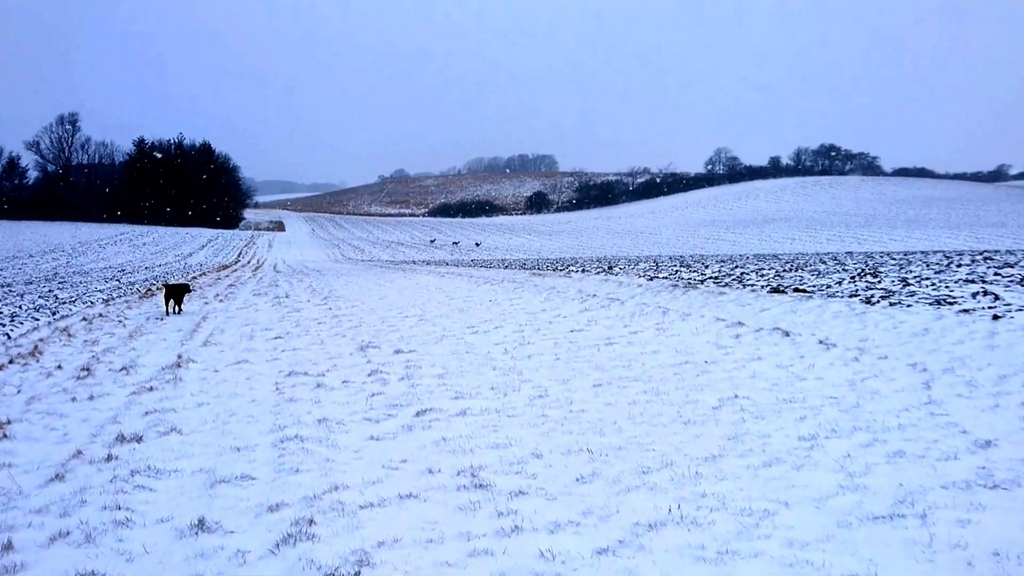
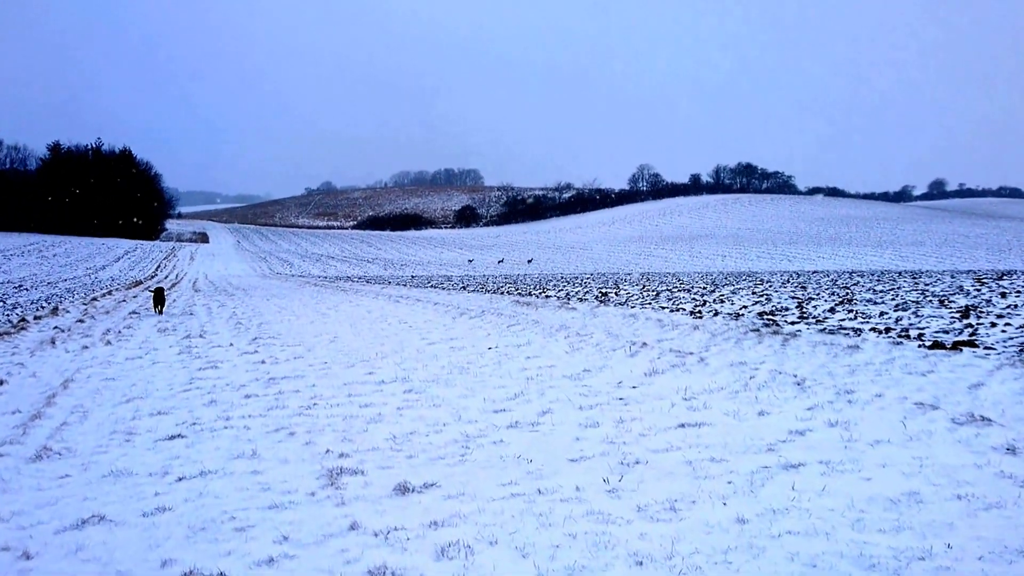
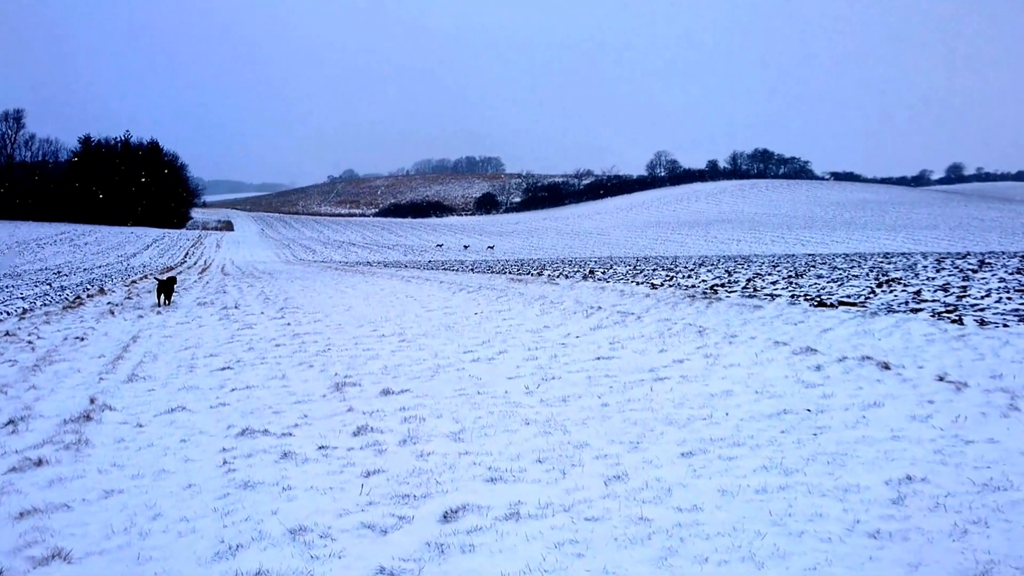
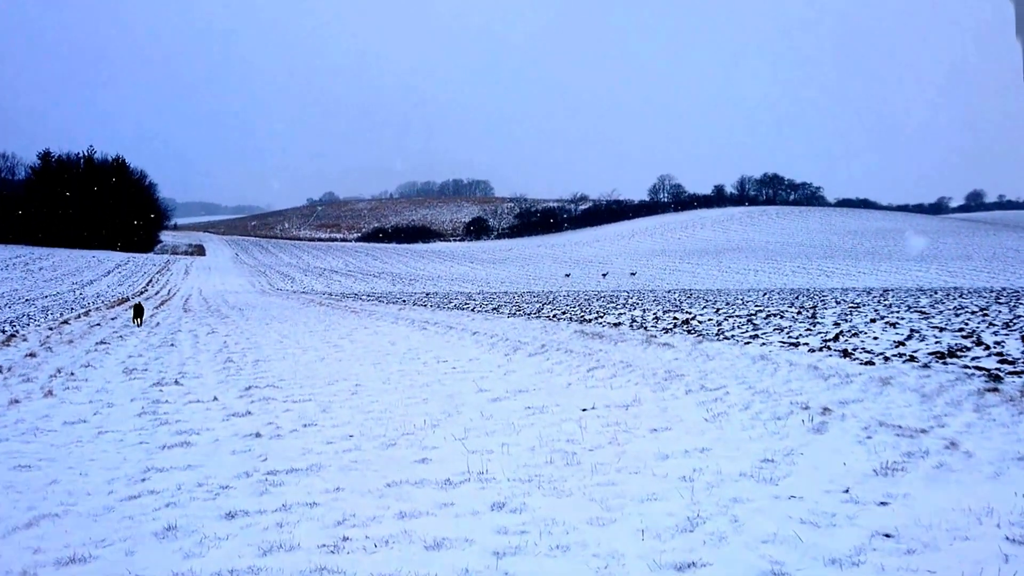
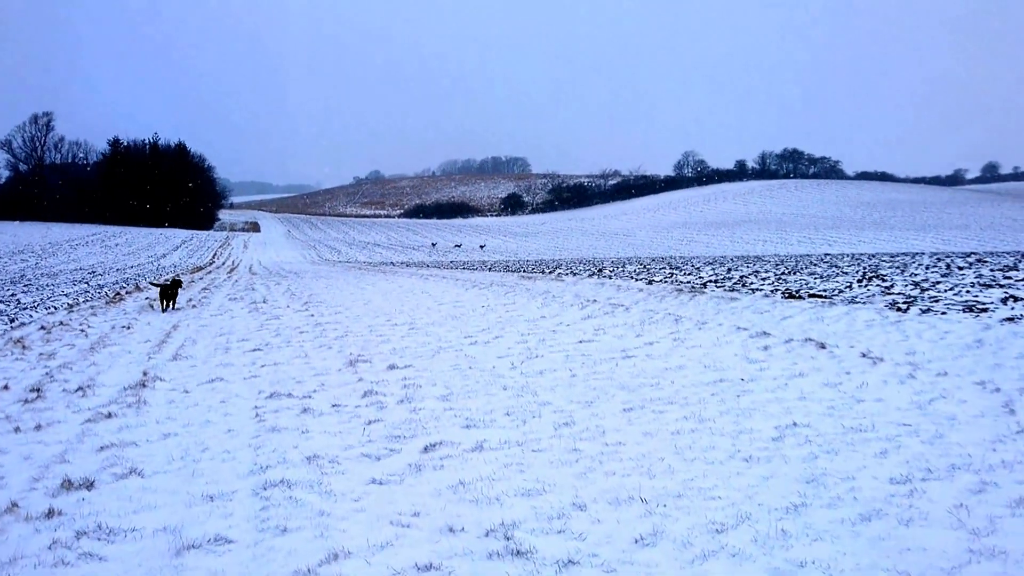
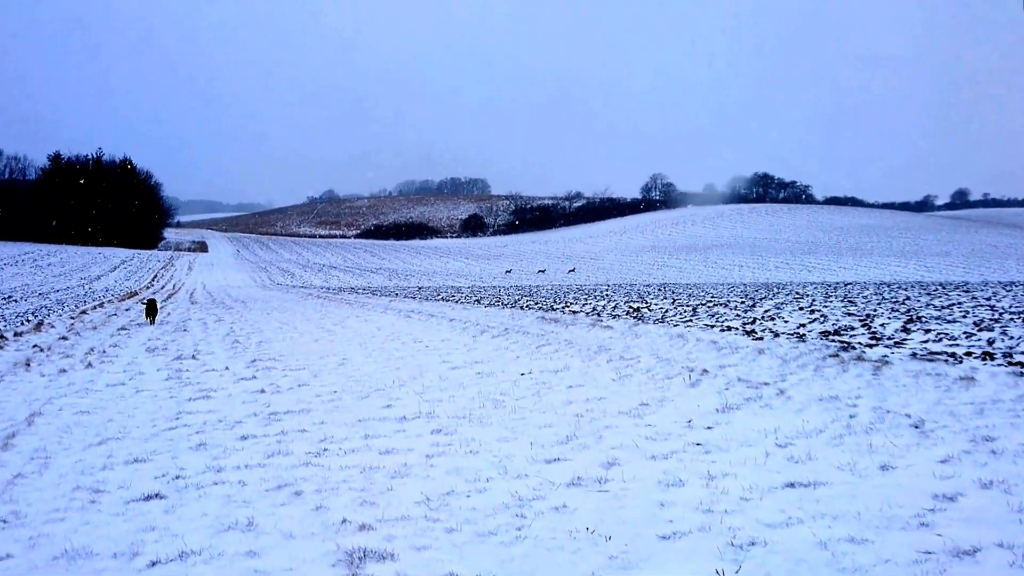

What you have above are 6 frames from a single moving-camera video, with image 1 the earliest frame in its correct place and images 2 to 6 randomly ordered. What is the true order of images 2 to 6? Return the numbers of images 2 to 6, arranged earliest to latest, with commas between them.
5, 3, 2, 6, 4
